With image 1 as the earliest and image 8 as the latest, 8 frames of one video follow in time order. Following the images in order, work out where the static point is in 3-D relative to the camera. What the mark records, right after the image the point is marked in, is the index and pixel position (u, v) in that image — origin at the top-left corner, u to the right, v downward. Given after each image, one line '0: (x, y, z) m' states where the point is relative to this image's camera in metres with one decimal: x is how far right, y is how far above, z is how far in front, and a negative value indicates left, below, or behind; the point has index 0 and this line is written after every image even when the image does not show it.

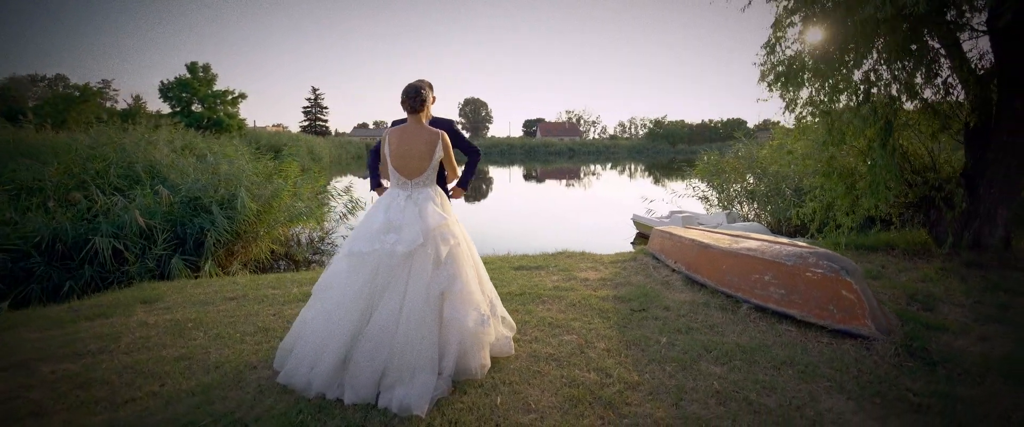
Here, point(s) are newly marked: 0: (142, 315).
0: (-3.9, -1.1, +5.2) m
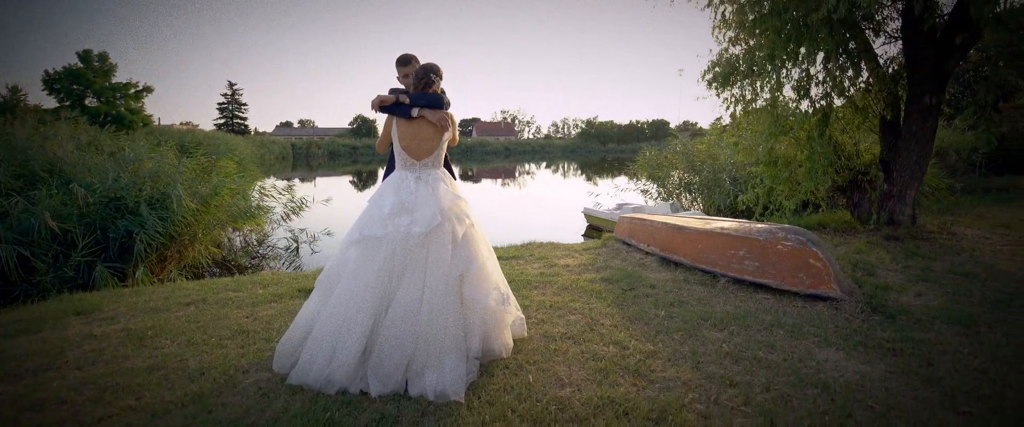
0: (-4.0, -1.1, +4.5) m
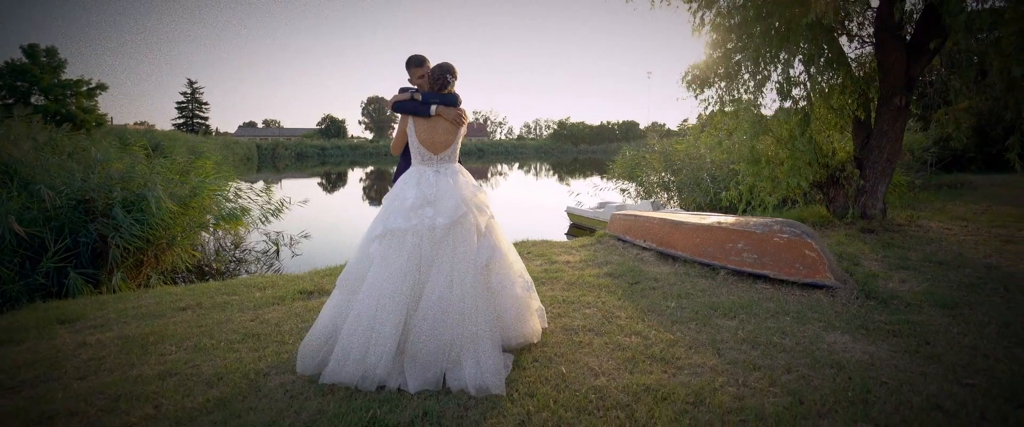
0: (-3.9, -1.1, +4.3) m
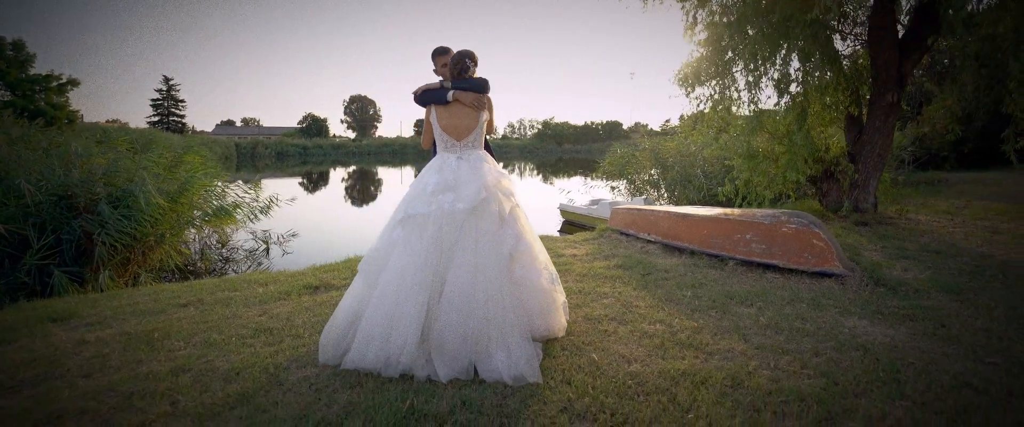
0: (-3.7, -1.0, +4.1) m
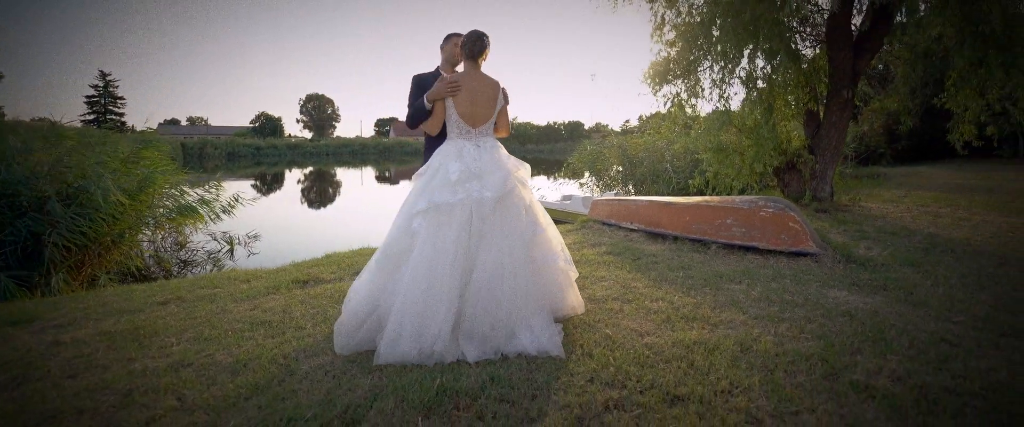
0: (-3.7, -0.9, +3.8) m
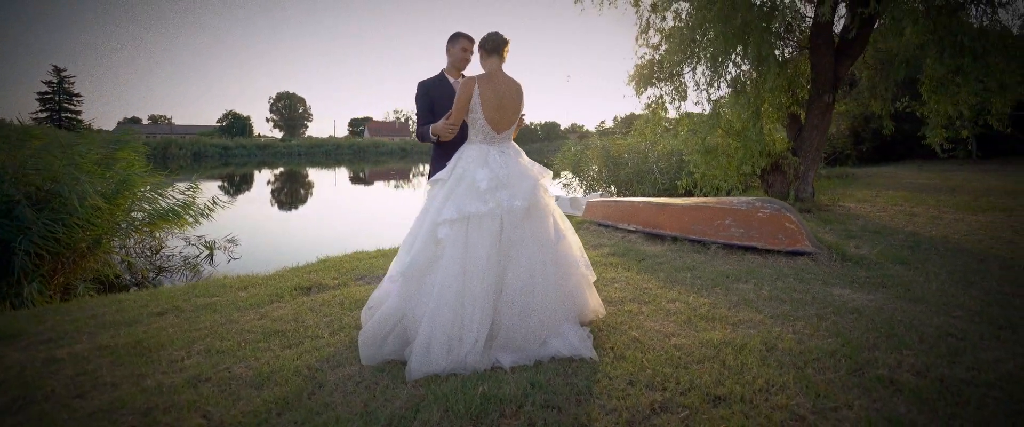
0: (-3.5, -1.0, +3.5) m
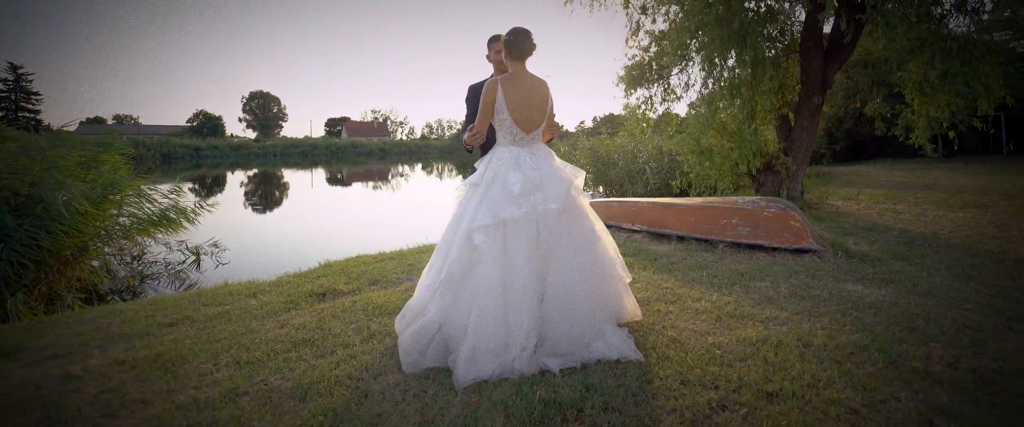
0: (-3.2, -1.1, +3.3) m
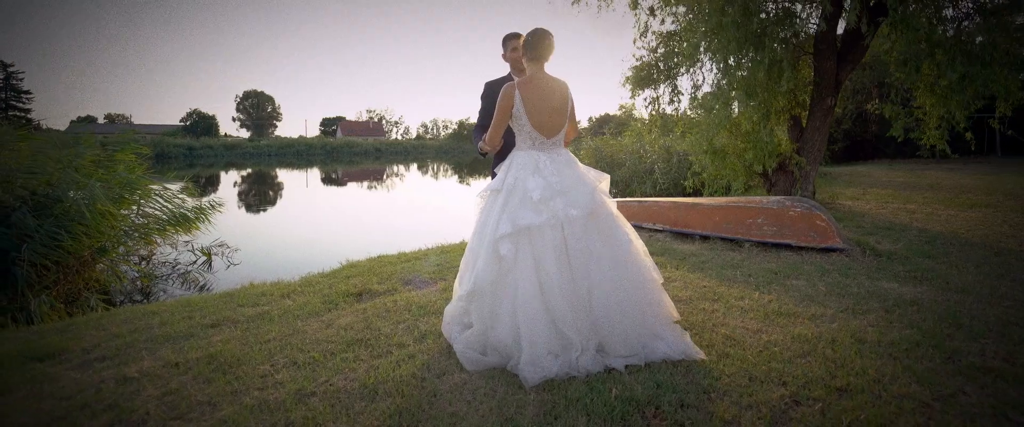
0: (-2.8, -1.0, +3.2) m
